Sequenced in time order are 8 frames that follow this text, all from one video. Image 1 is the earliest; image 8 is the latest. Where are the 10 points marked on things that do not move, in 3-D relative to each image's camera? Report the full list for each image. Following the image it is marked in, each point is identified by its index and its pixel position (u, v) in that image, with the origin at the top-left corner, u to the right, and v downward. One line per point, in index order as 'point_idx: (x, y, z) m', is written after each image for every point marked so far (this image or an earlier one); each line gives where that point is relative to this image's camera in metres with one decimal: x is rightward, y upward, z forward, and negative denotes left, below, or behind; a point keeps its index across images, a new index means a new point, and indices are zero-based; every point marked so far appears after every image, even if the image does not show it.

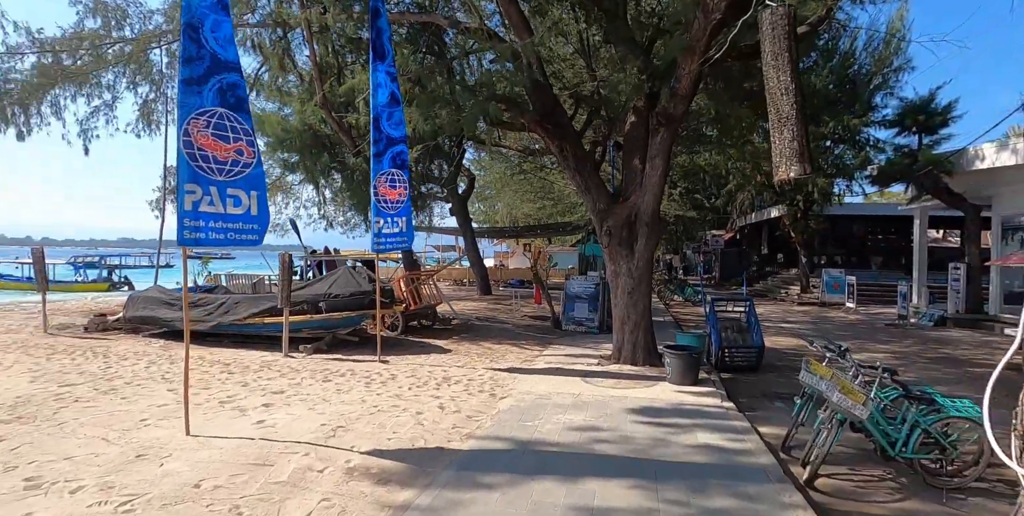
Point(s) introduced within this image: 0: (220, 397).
0: (-3.4, -1.6, +6.6) m
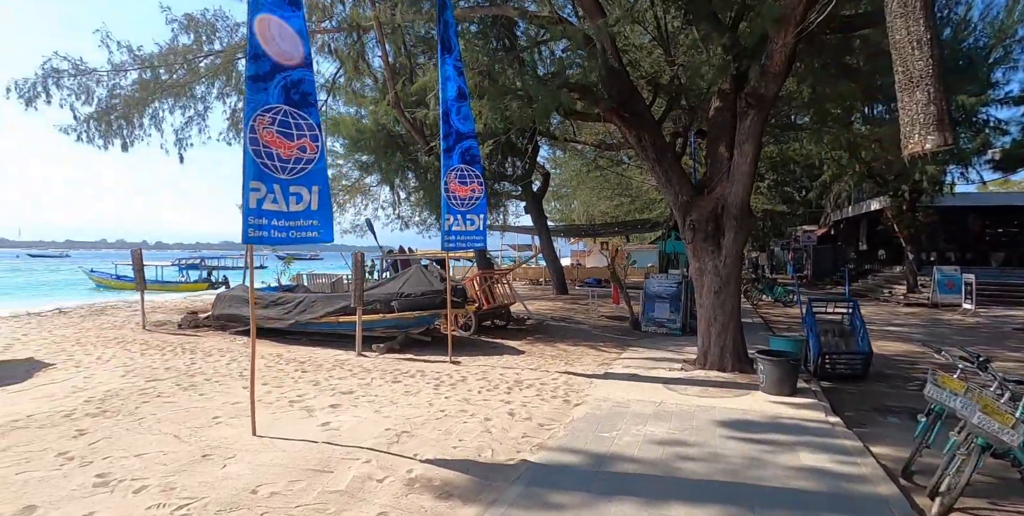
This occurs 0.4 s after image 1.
0: (-2.6, -1.6, +6.5) m
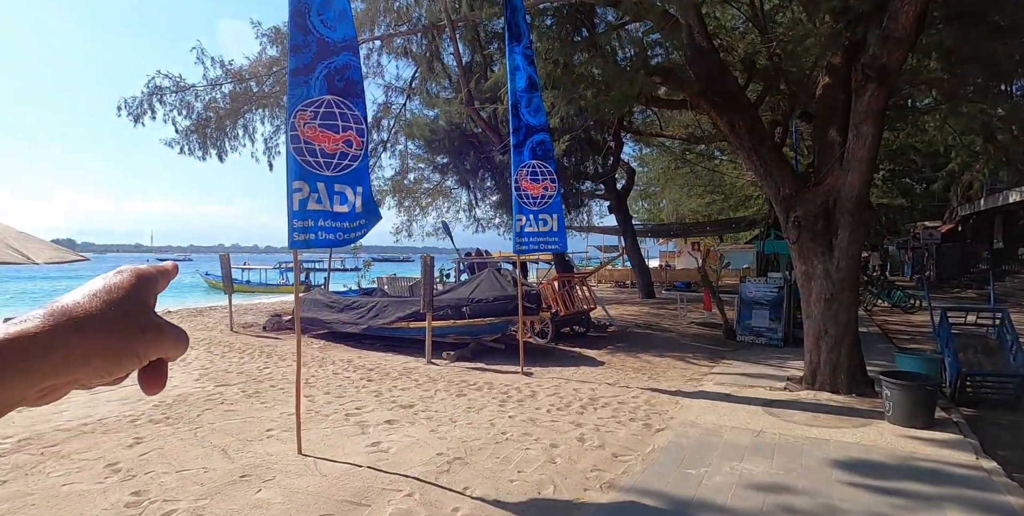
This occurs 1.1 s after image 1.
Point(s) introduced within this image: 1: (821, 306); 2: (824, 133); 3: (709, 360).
0: (-1.8, -1.7, +6.2) m
1: (+3.7, -0.6, +6.8) m
2: (+4.1, +1.6, +7.5) m
3: (+3.1, -1.6, +9.0) m
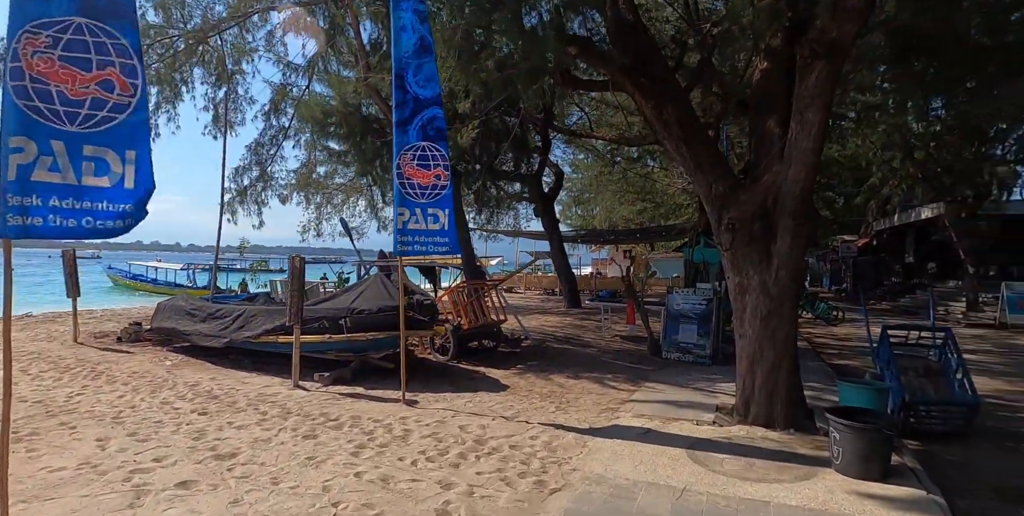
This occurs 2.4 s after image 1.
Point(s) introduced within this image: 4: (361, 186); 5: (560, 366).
0: (-3.0, -1.6, +4.5) m
1: (+2.5, -0.7, +5.7) m
2: (+2.8, +1.5, +6.4) m
3: (+1.6, -1.7, +7.8) m
4: (-5.2, +2.5, +19.2) m
5: (+0.7, -1.7, +8.7) m
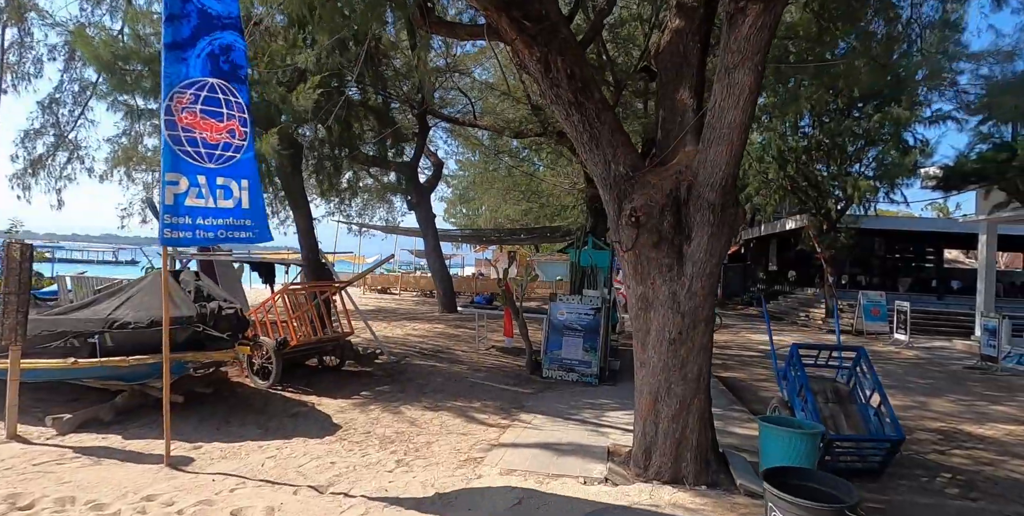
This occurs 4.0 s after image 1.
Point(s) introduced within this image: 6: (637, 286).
0: (-4.0, -1.5, +2.1) m
1: (+1.2, -0.7, +4.3) m
2: (+1.4, +1.5, +5.1) m
3: (-0.1, -1.7, +6.2) m
4: (-8.9, +2.7, +16.1) m
5: (-1.1, -1.6, +6.9) m
6: (+1.0, -0.2, +4.5) m
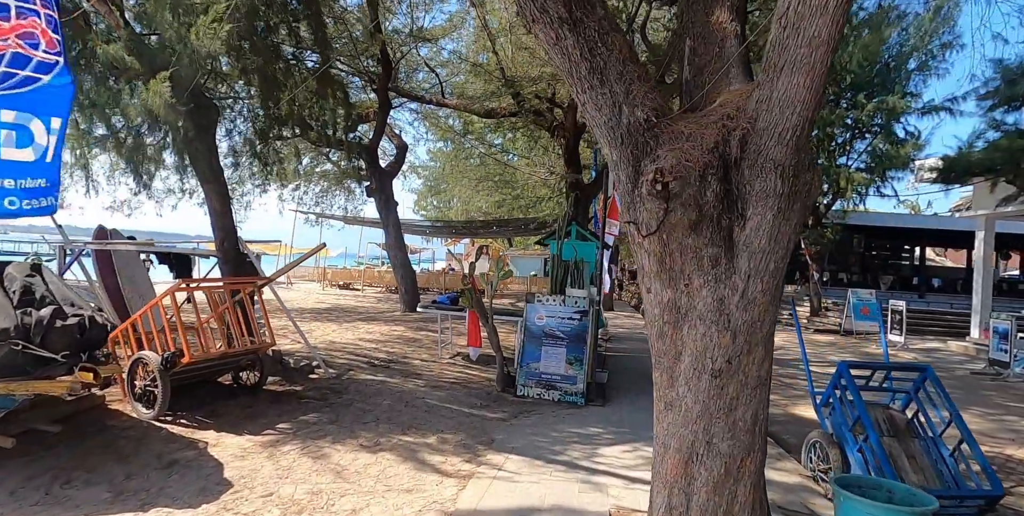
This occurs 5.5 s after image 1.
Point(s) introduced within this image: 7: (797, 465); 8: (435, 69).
0: (-4.1, -1.5, +0.4) m
1: (+1.0, -0.6, +2.9) m
2: (+1.2, +1.6, +3.6) m
3: (-0.4, -1.6, +4.7) m
4: (-9.6, +2.9, +14.1) m
5: (-1.5, -1.5, +5.3) m
6: (+0.8, -0.2, +3.0) m
7: (+2.7, -1.9, +5.2) m
8: (-1.9, +4.7, +14.1) m
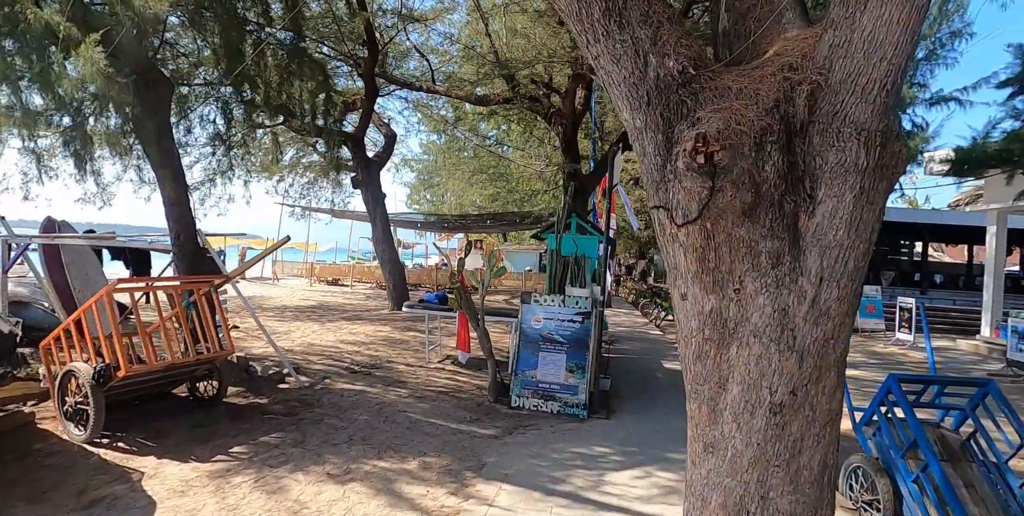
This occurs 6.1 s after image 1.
0: (-4.1, -1.5, -0.3) m
1: (+0.9, -0.6, +2.2) m
2: (+1.2, +1.6, +2.9) m
3: (-0.5, -1.6, +4.0) m
4: (-9.7, +3.0, +13.3) m
5: (-1.5, -1.5, +4.6) m
6: (+0.7, -0.2, +2.3) m
7: (+2.6, -1.9, +4.5) m
8: (-2.0, +4.8, +13.3) m
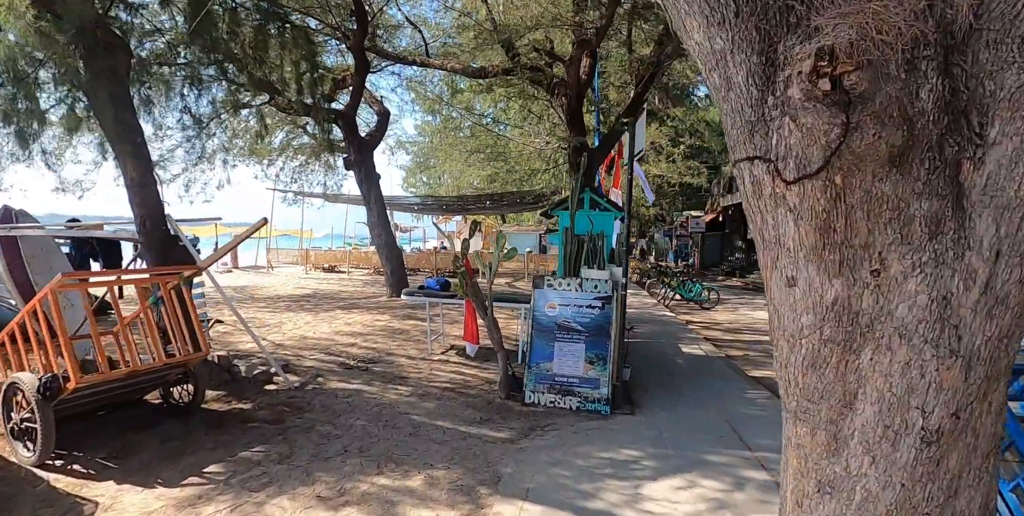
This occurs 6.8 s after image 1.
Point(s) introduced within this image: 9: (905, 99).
0: (-3.9, -1.6, -0.9) m
1: (+1.1, -0.5, +1.5) m
2: (+1.2, +1.7, +2.2) m
3: (-0.3, -1.5, +3.4) m
4: (-9.7, +3.2, +12.5) m
5: (-1.4, -1.4, +4.0) m
6: (+0.9, -0.1, +1.7) m
7: (+2.7, -1.7, +4.0) m
8: (-2.1, +5.2, +12.5) m
9: (+1.0, +0.4, +1.5) m
